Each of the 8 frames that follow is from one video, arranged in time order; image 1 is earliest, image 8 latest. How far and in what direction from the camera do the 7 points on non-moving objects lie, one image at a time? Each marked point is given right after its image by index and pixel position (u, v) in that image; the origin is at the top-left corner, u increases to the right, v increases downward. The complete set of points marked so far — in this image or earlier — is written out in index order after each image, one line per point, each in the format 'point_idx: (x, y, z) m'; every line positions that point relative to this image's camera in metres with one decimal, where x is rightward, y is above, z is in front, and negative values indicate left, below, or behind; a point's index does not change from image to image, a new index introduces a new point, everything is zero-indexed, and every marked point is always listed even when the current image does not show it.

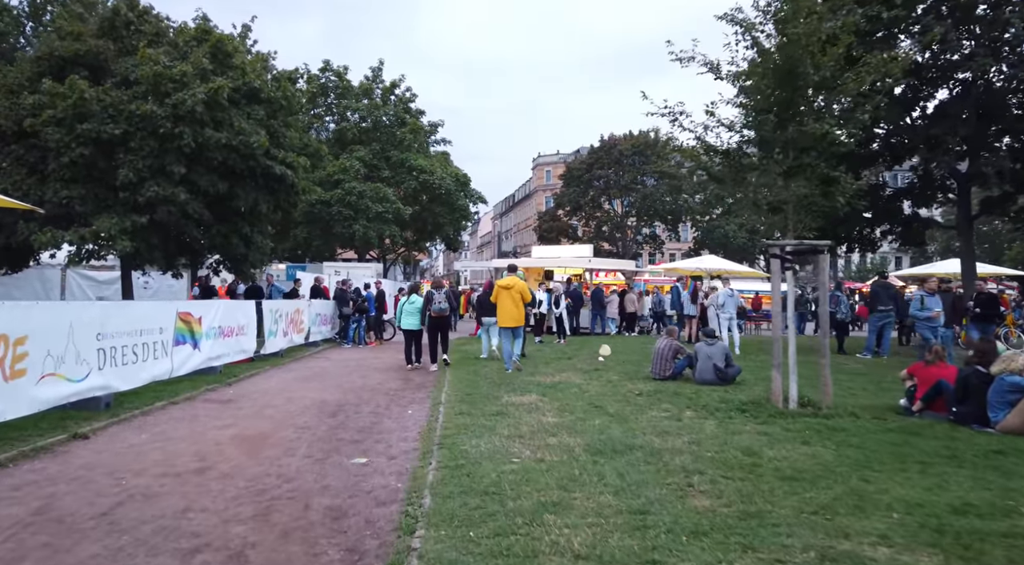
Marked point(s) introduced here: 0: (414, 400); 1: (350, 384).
0: (-1.4, -1.7, +9.4) m
1: (-2.8, -1.8, +11.3) m
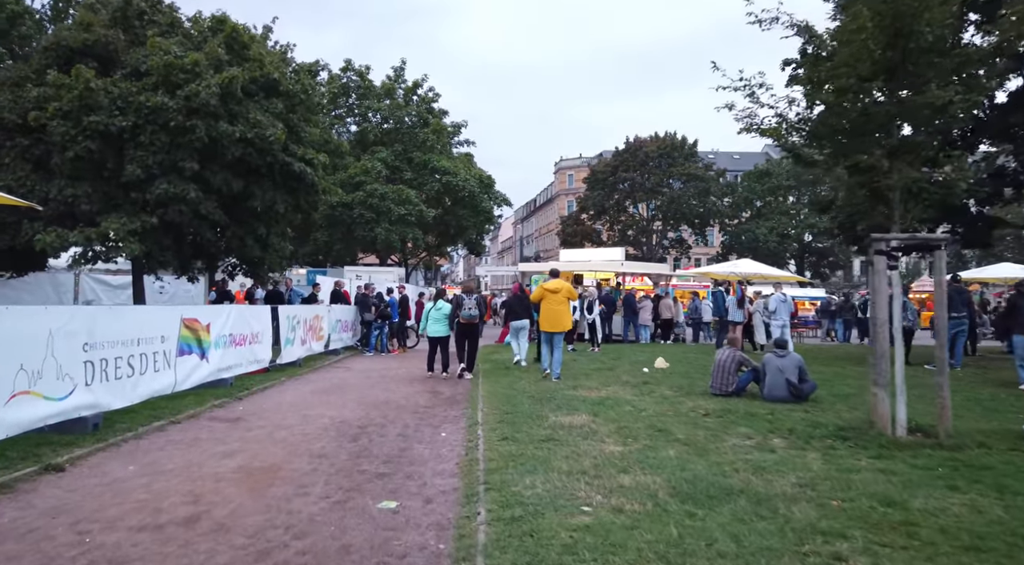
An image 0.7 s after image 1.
0: (-0.8, -1.7, +8.3) m
1: (-2.1, -1.8, +10.2) m
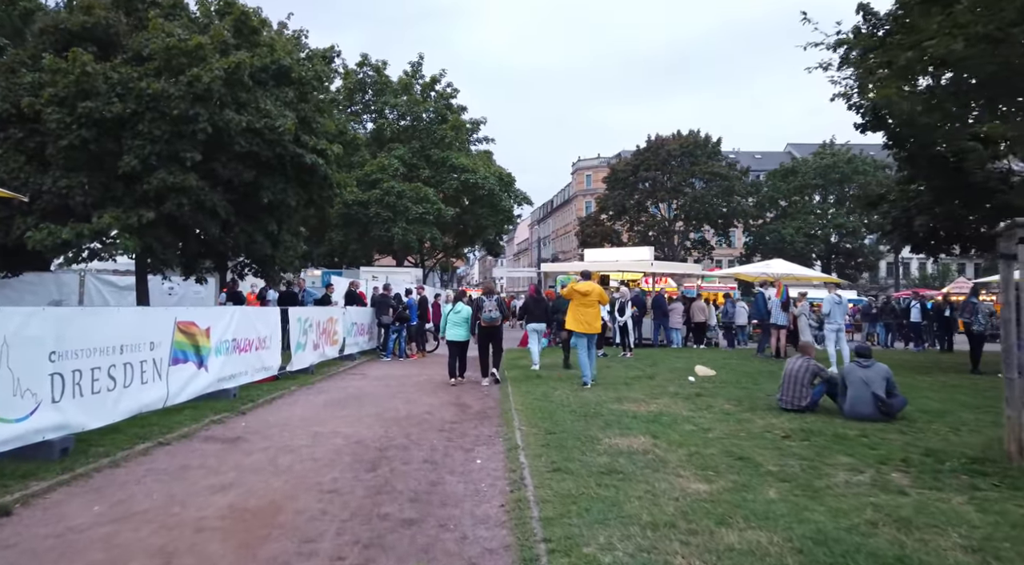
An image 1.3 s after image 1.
0: (-0.3, -1.7, +7.0) m
1: (-1.6, -1.8, +9.0) m
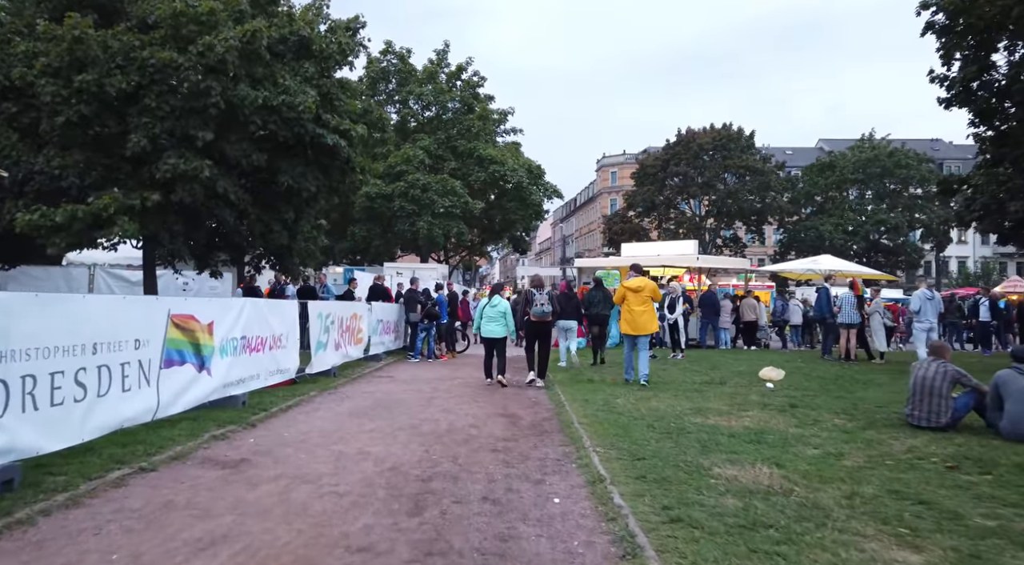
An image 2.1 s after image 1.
0: (+0.3, -1.6, +5.5) m
1: (-0.9, -1.6, +7.5) m
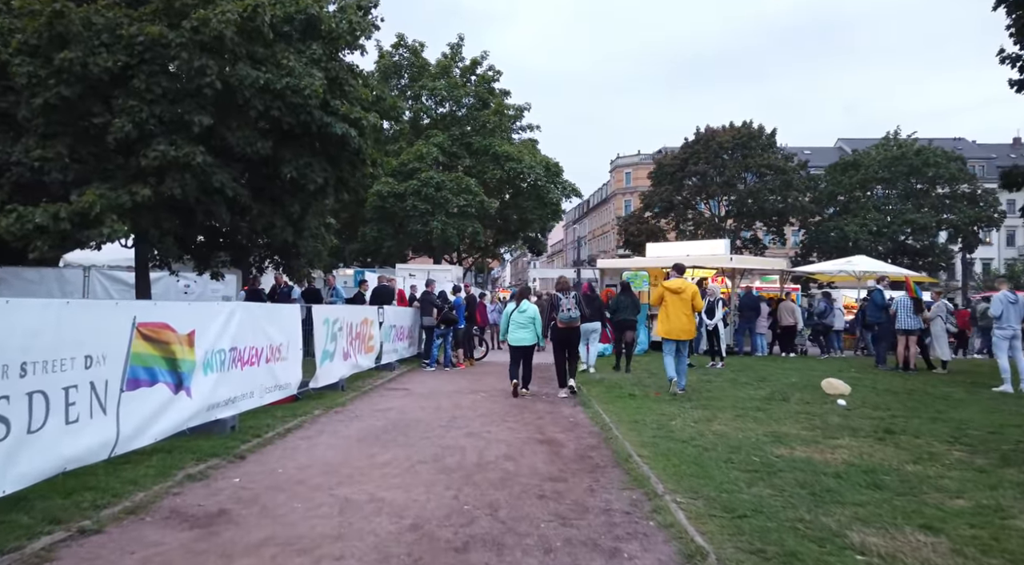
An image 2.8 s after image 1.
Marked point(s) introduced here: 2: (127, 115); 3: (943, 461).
0: (+0.7, -1.6, +4.1) m
1: (-0.5, -1.7, +6.2) m
2: (-6.2, +2.7, +10.6) m
3: (+3.8, -1.6, +5.8) m
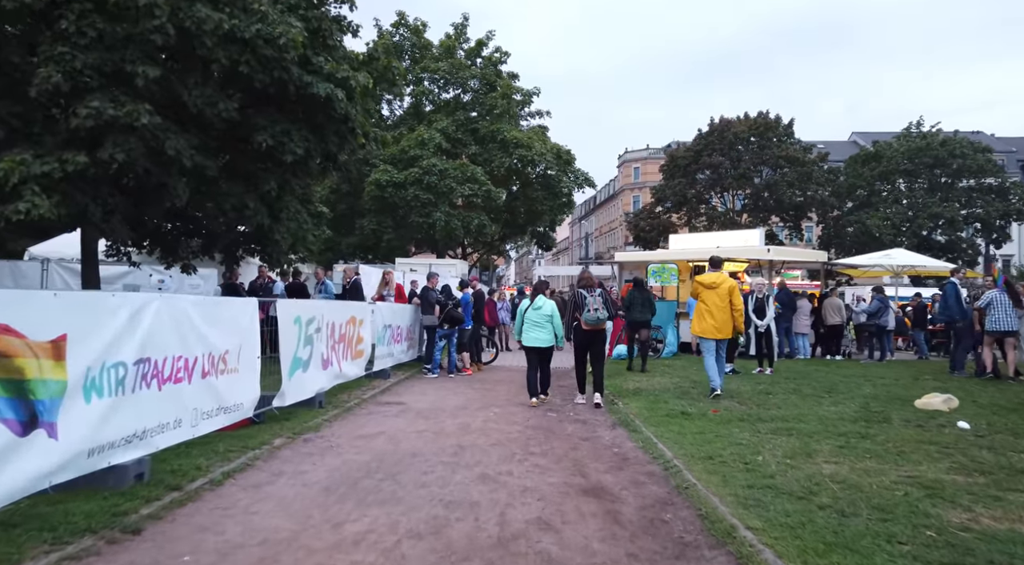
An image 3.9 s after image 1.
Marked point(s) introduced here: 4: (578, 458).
0: (+0.9, -1.4, +2.0) m
1: (-0.3, -1.5, +4.1) m
2: (-6.0, +2.9, +8.5) m
3: (+4.0, -1.4, +3.7) m
4: (+0.6, -1.6, +6.1) m
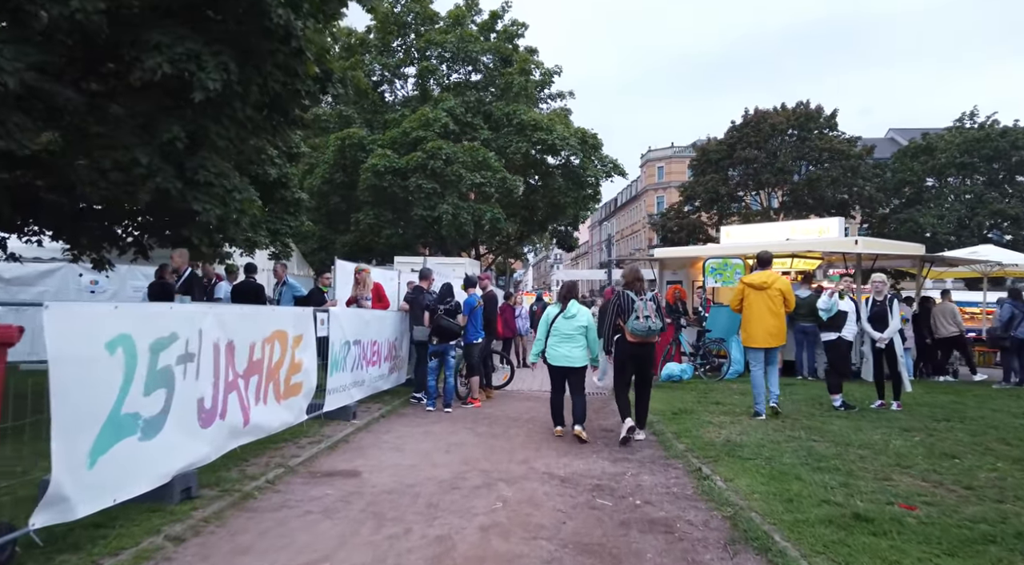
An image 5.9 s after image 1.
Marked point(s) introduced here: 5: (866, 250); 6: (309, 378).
0: (+0.9, -1.3, -1.7) m
1: (-0.2, -1.4, +0.3) m
2: (-5.8, +2.9, +5.0) m
3: (+4.1, -1.3, -0.2) m
4: (+0.7, -1.5, +2.3) m
5: (+8.0, +0.7, +14.8) m
6: (-2.1, -0.9, +6.9) m
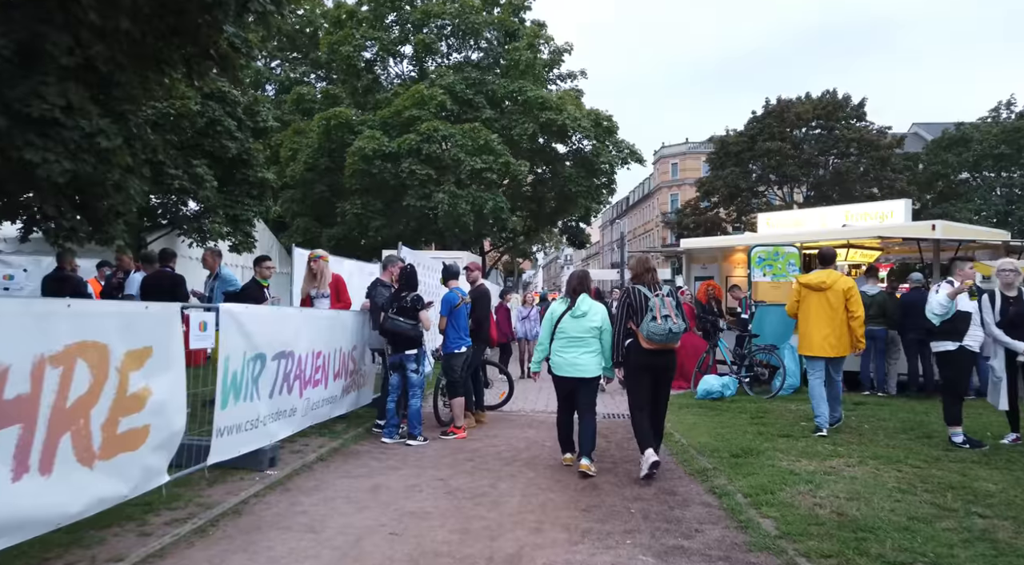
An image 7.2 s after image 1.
0: (+0.7, -1.1, -4.3) m
1: (-0.4, -1.3, -2.2) m
2: (-5.9, +3.1, +2.6) m
3: (+3.9, -1.2, -2.8) m
4: (+0.5, -1.4, -0.3) m
5: (+8.0, +0.9, +12.1) m
6: (-2.2, -0.7, +4.3) m
